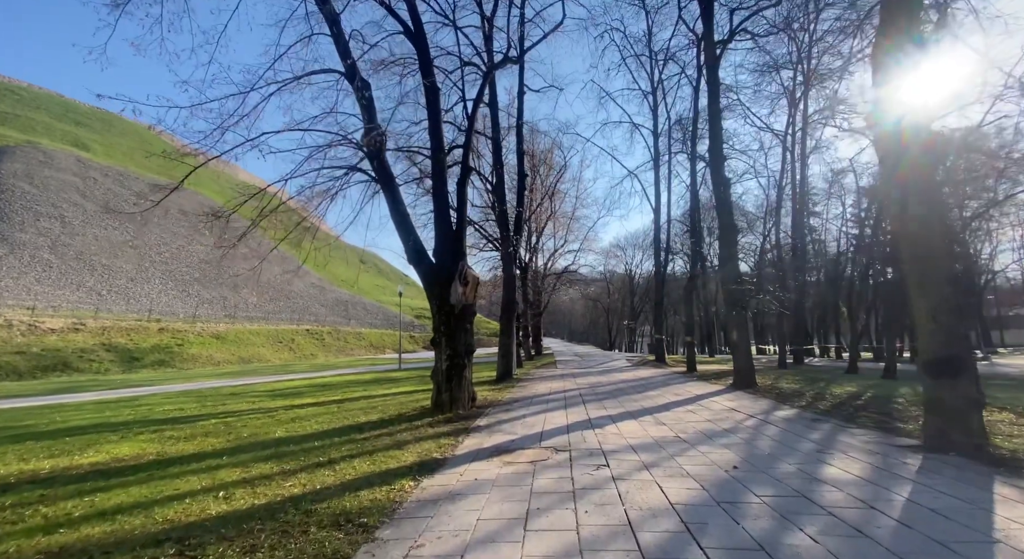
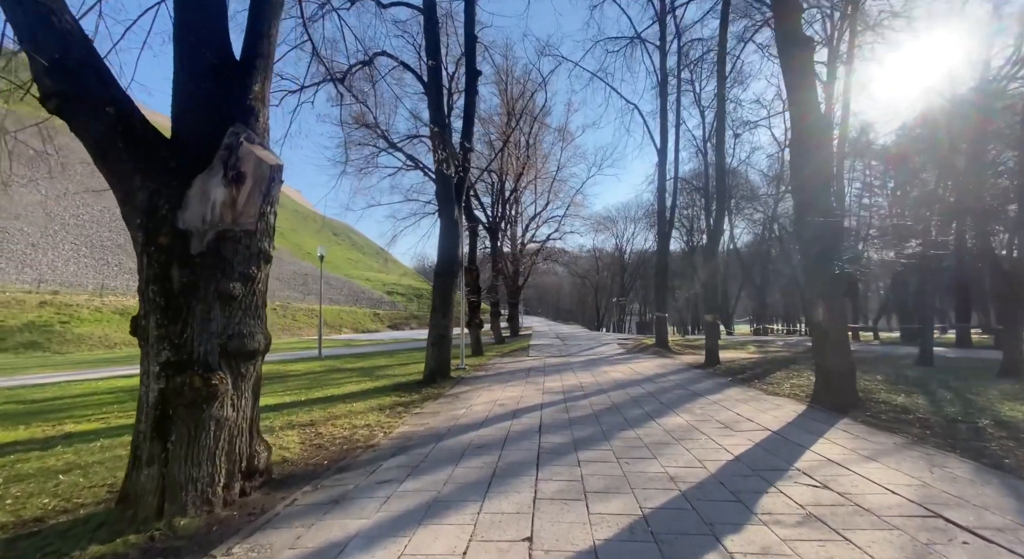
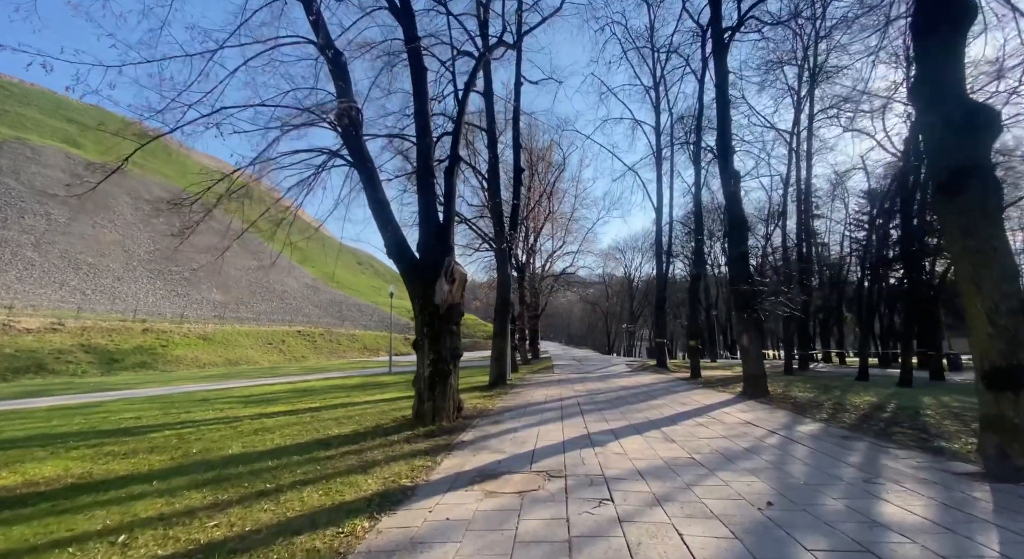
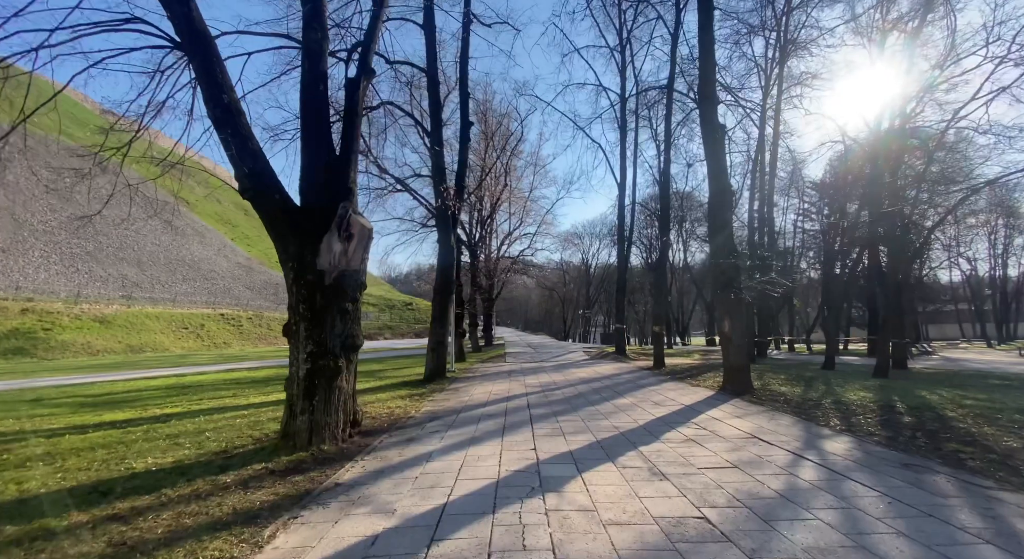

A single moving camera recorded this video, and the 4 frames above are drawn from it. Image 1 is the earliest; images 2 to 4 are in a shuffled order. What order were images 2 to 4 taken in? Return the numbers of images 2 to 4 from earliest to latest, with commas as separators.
3, 4, 2
